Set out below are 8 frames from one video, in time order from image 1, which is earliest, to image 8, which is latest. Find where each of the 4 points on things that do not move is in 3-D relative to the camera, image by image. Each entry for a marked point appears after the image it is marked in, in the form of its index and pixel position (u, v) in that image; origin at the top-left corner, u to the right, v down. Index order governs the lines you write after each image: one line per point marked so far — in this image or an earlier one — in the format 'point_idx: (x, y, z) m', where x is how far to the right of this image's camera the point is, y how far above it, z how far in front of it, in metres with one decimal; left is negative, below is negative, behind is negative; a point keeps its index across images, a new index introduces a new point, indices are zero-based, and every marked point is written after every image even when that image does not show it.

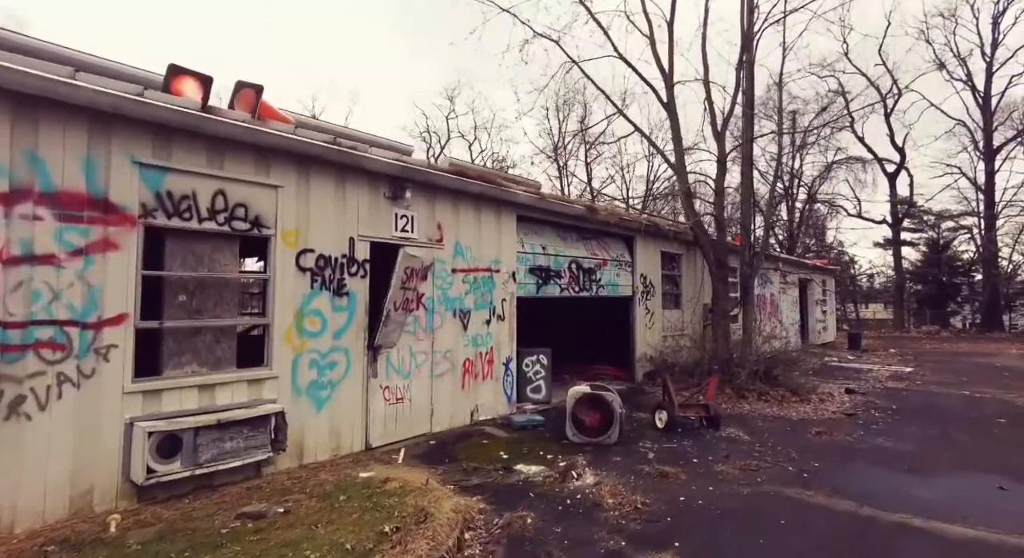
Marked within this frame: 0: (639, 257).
0: (+2.7, +0.5, +10.3) m
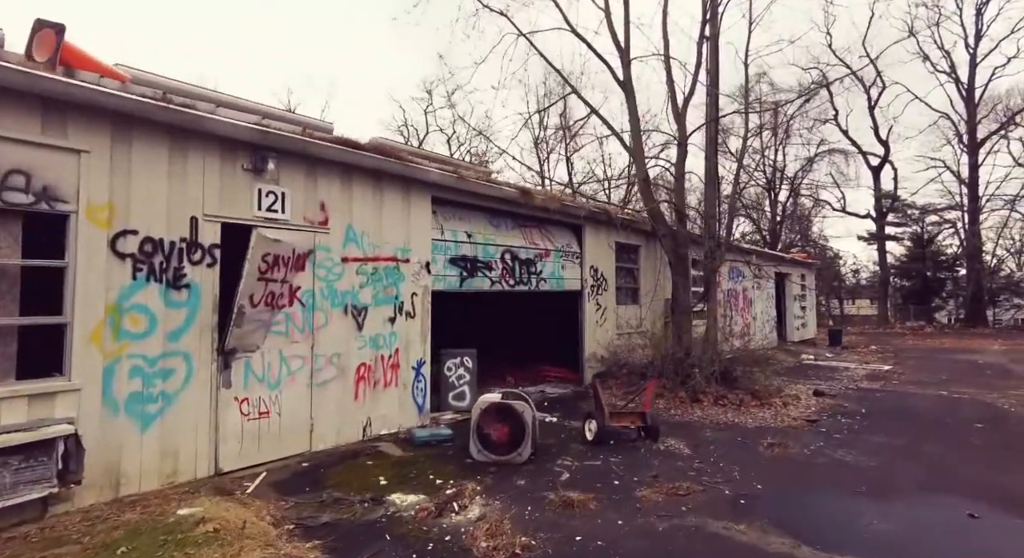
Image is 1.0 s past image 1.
0: (+1.5, +0.6, +9.4) m
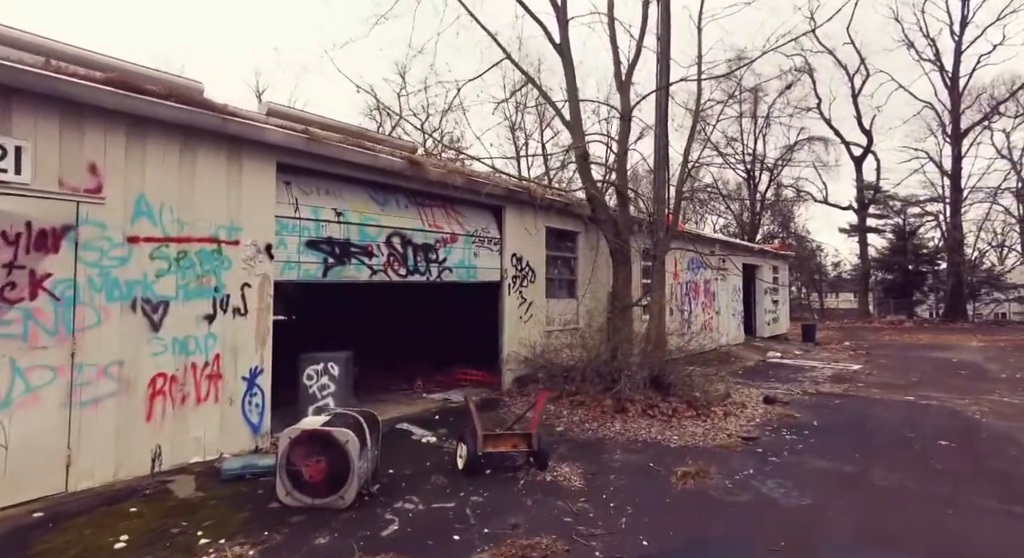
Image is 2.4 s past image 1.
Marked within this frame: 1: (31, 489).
0: (0.0, +0.8, +8.1) m
1: (-3.7, -1.6, +3.8) m
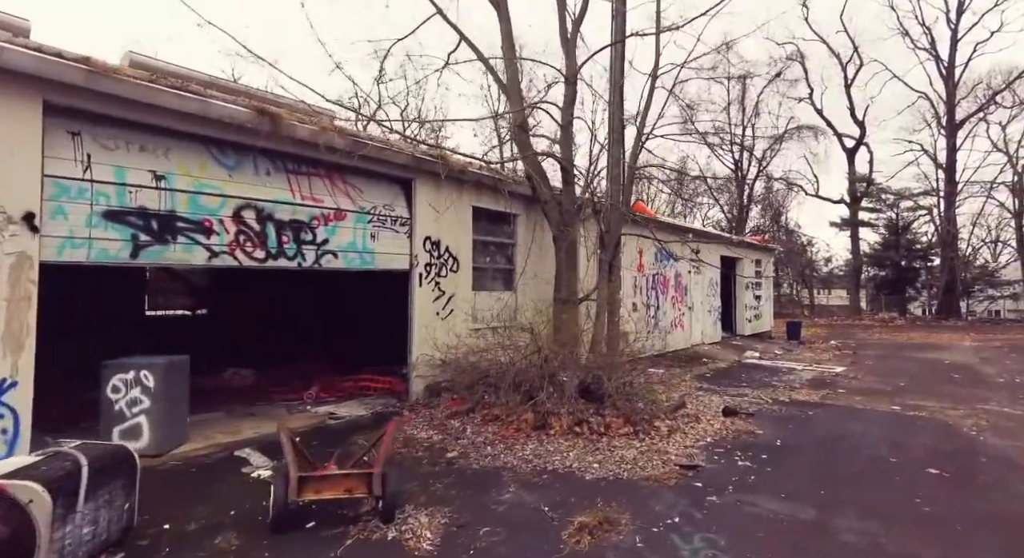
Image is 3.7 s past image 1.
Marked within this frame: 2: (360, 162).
0: (-1.2, +0.9, +6.8) m
1: (-4.9, -1.4, +2.5) m
2: (-1.8, +1.4, +6.0) m
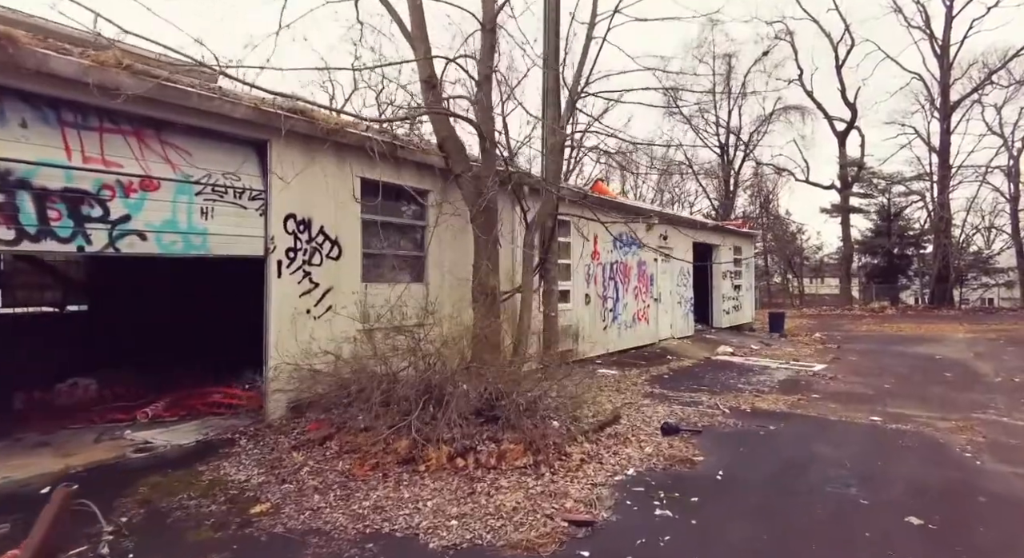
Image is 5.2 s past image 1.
0: (-2.5, +1.1, +5.4) m
1: (-6.1, -1.4, +1.1) m
2: (-3.1, +1.5, +4.6) m
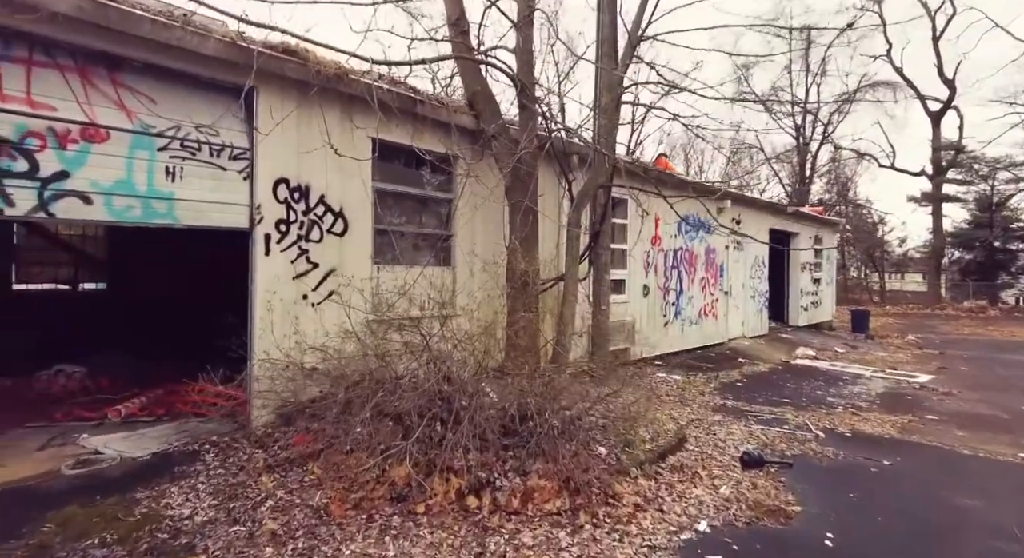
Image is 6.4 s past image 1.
0: (-2.1, +1.3, +4.4) m
1: (-6.2, -1.2, +0.6) m
2: (-2.8, +1.7, +3.6) m
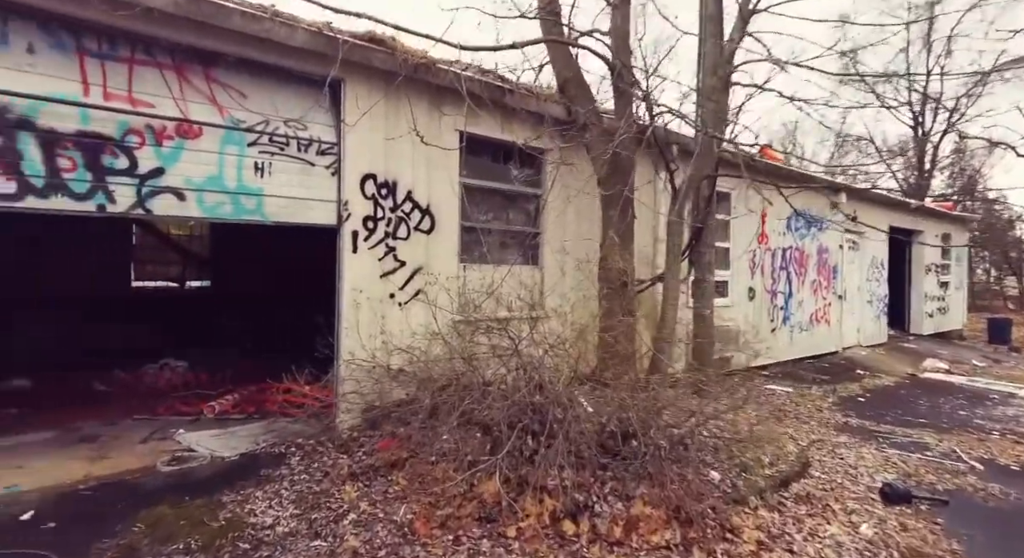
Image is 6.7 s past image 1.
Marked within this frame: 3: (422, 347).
0: (-1.3, +1.3, +4.3) m
1: (-5.9, -1.2, +1.1) m
2: (-2.1, +1.7, +3.6) m
3: (-0.9, -0.7, +4.8) m
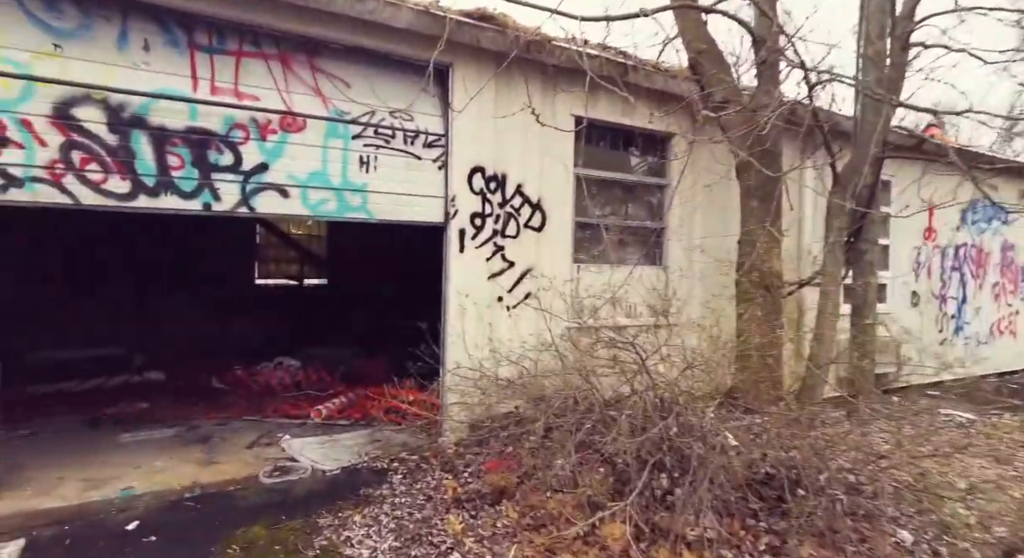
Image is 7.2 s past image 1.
0: (-0.4, +1.3, +3.9) m
1: (-5.5, -1.2, +1.7) m
2: (-1.3, +1.7, +3.4) m
3: (+0.2, -0.7, +4.3) m
